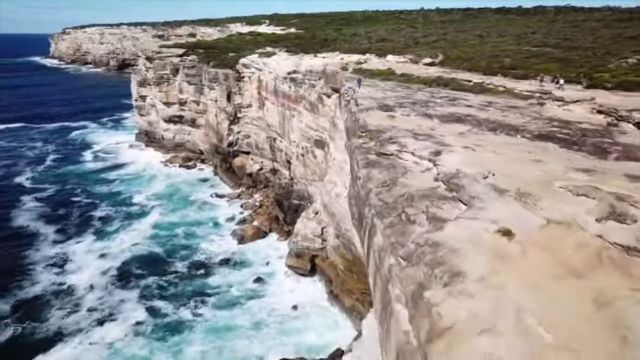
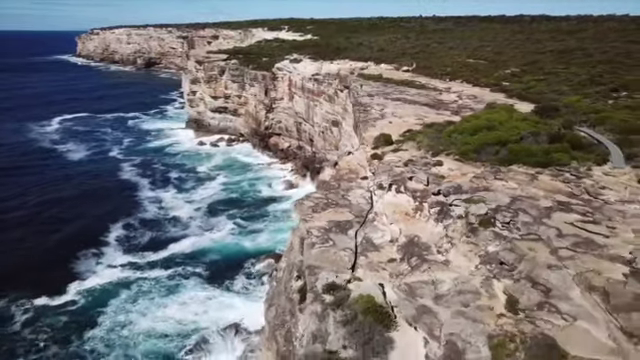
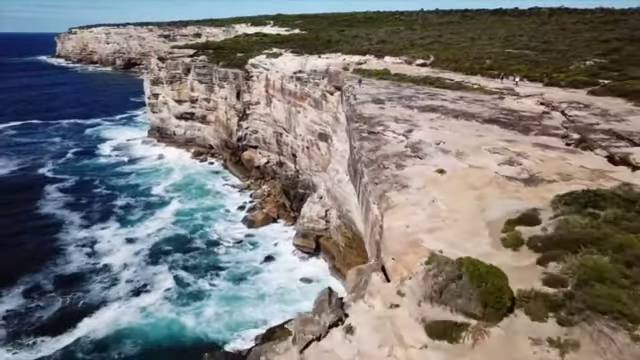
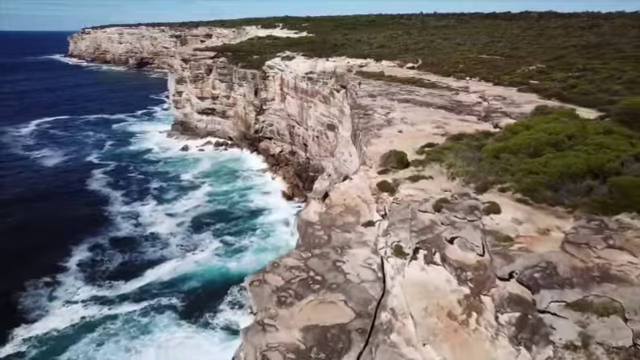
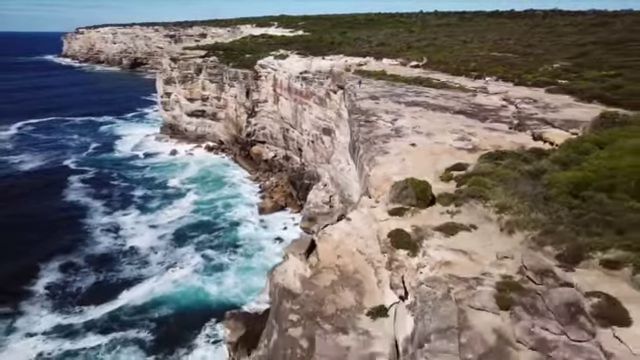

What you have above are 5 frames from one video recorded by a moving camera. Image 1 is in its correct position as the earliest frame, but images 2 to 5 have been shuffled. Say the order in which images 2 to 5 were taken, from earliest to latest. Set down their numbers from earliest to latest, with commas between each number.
3, 5, 4, 2
